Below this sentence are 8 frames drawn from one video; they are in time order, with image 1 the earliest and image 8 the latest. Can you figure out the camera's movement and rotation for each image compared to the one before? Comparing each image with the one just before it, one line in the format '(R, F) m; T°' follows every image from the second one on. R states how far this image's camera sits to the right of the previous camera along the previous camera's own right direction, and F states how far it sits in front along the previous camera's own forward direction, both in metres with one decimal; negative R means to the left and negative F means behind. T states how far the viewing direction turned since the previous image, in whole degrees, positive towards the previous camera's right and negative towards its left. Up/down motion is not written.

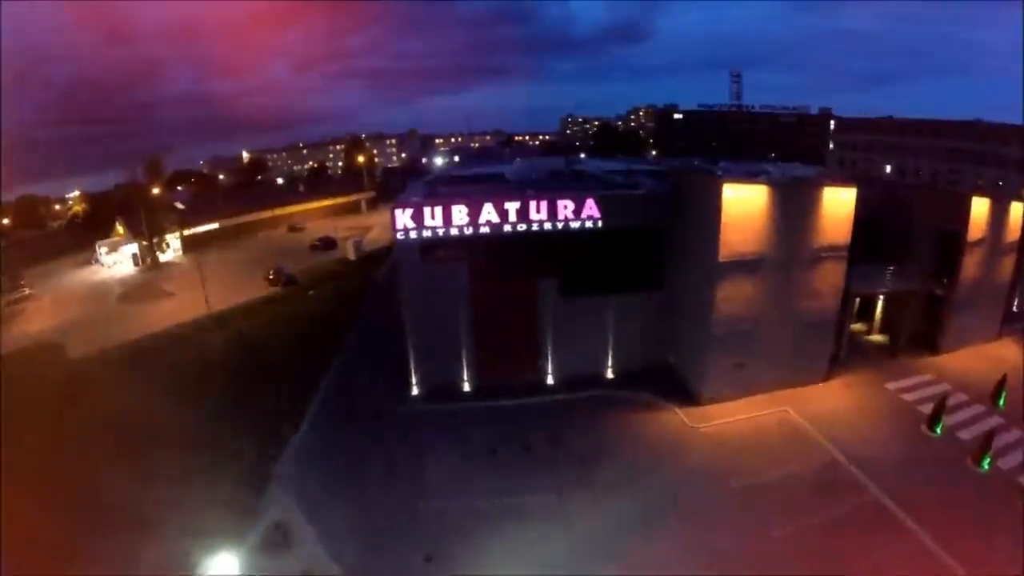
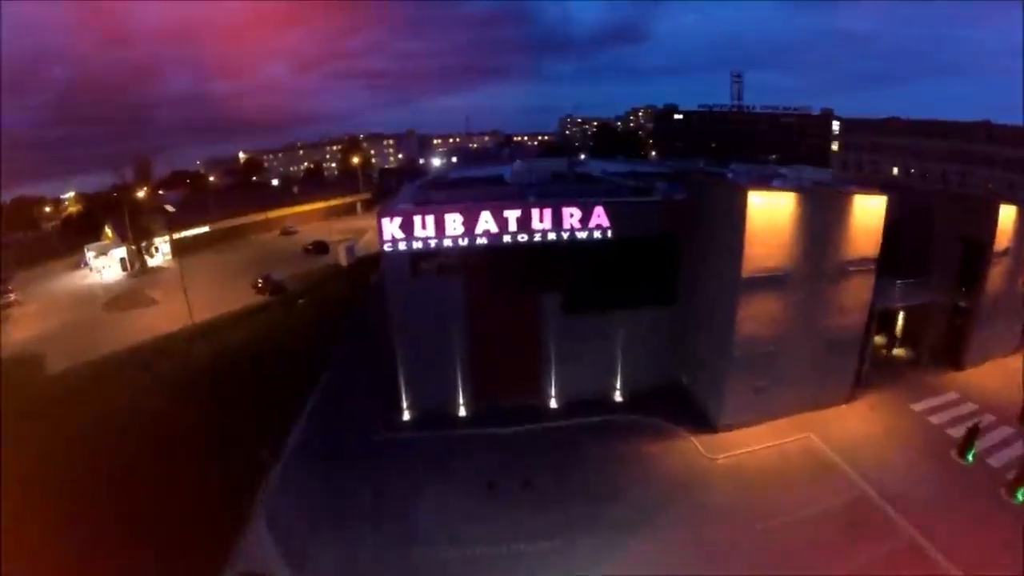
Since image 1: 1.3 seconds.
(0.0, +1.5) m; 0°
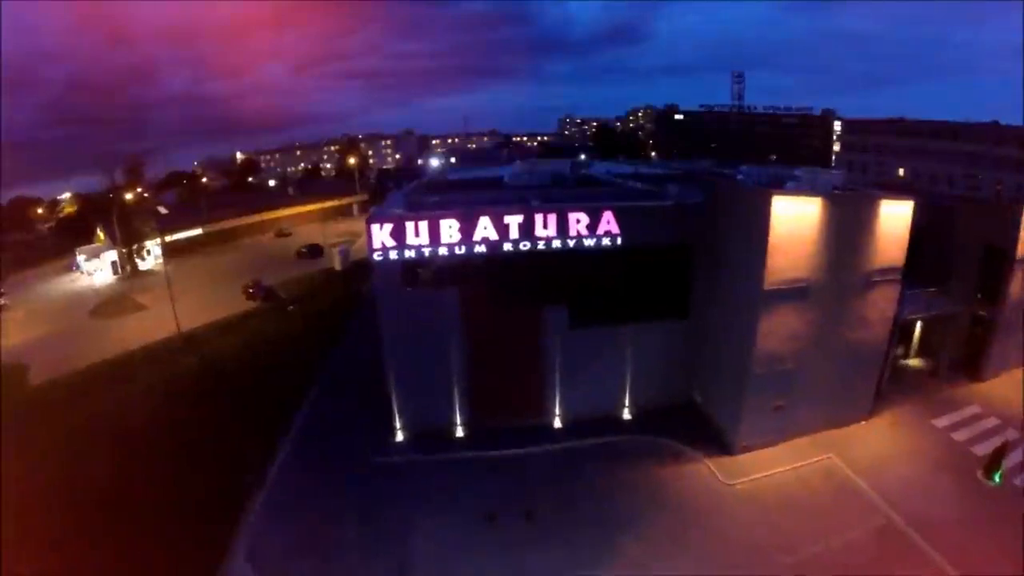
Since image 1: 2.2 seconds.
(-0.1, +1.1) m; 0°
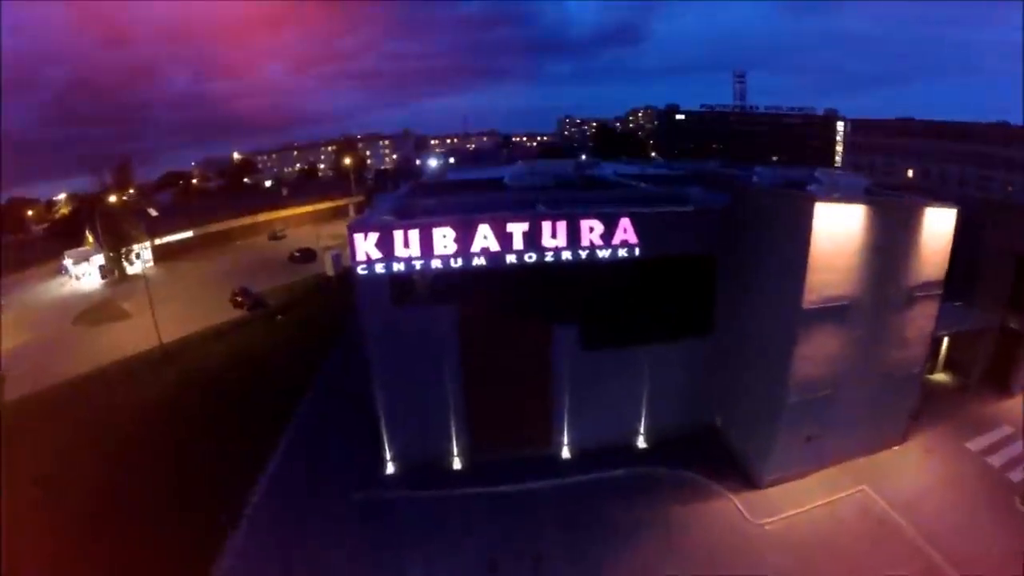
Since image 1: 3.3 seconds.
(-0.1, +1.5) m; 0°
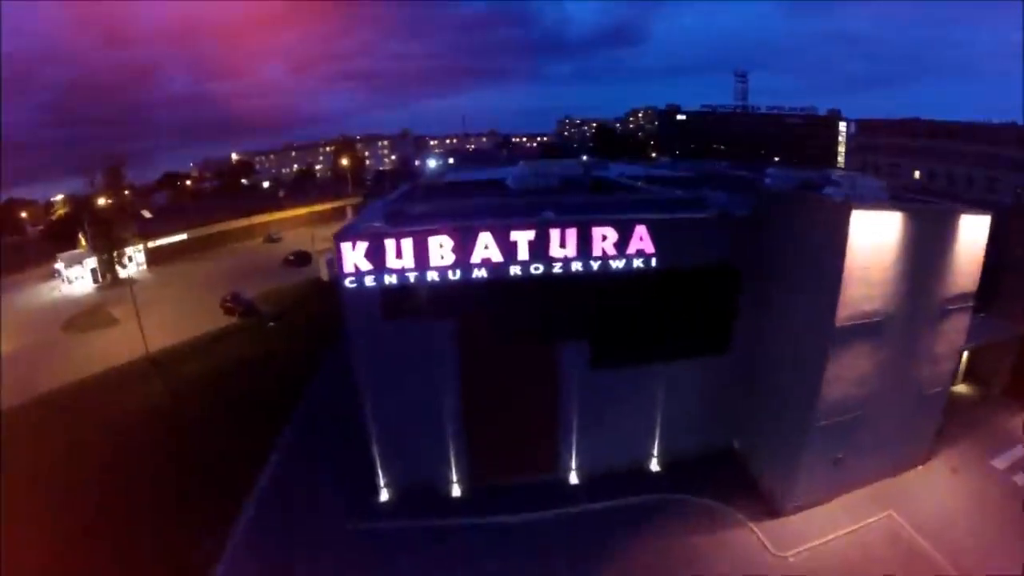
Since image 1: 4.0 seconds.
(-0.1, +1.0) m; 0°
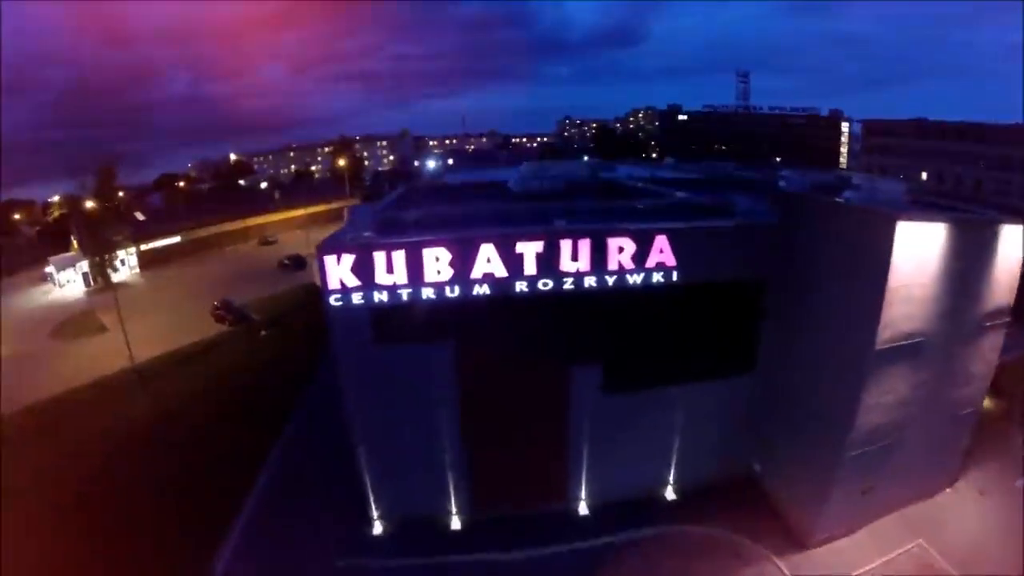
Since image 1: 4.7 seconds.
(-0.1, +1.0) m; 0°
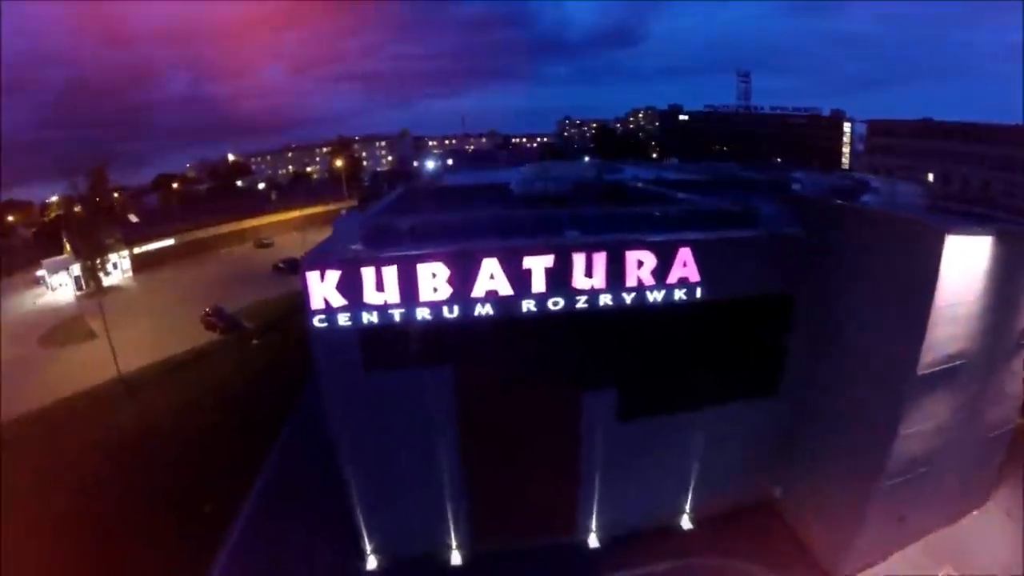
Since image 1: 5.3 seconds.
(-0.1, +0.9) m; 0°
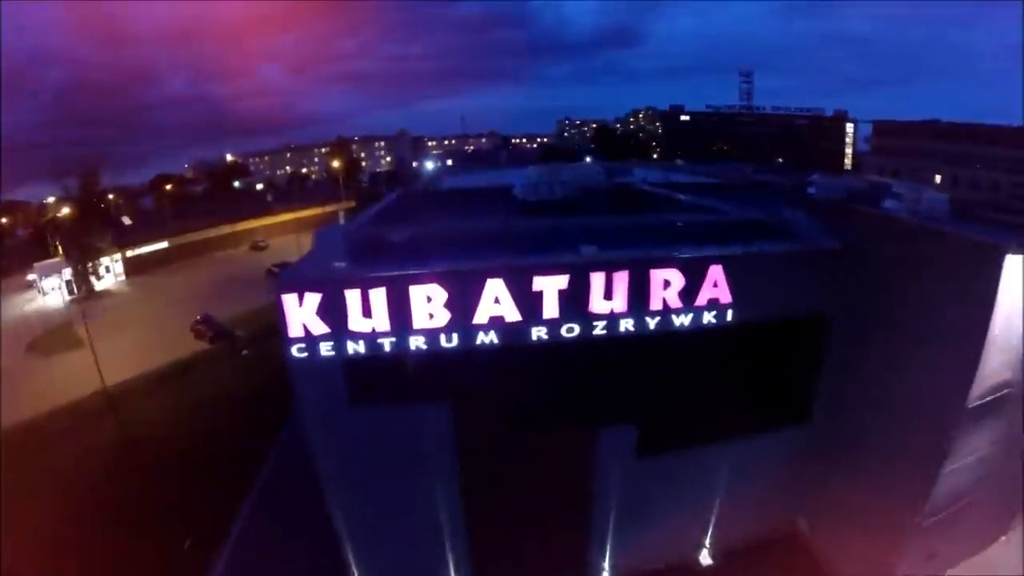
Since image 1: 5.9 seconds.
(-0.1, +1.0) m; 0°
